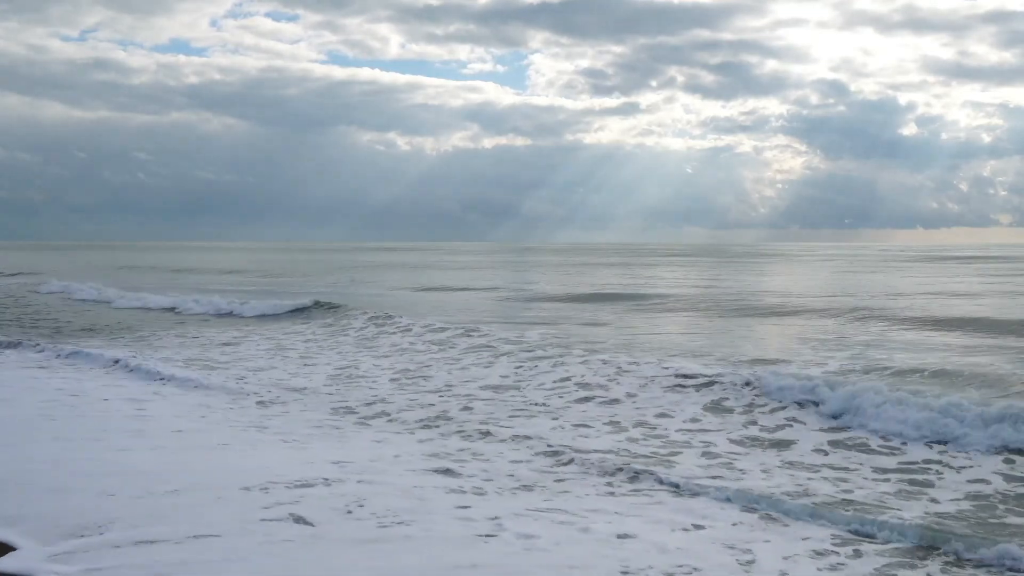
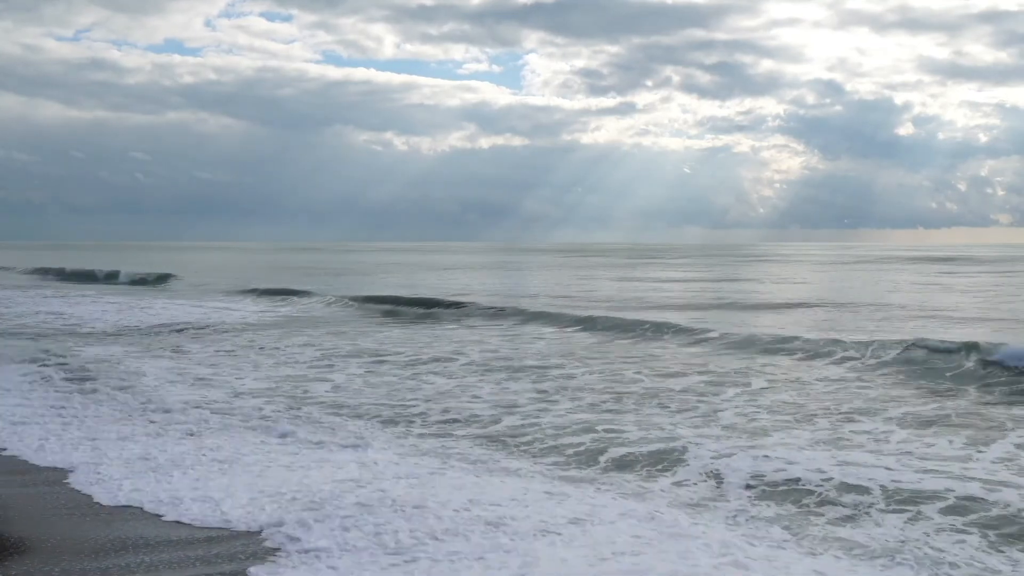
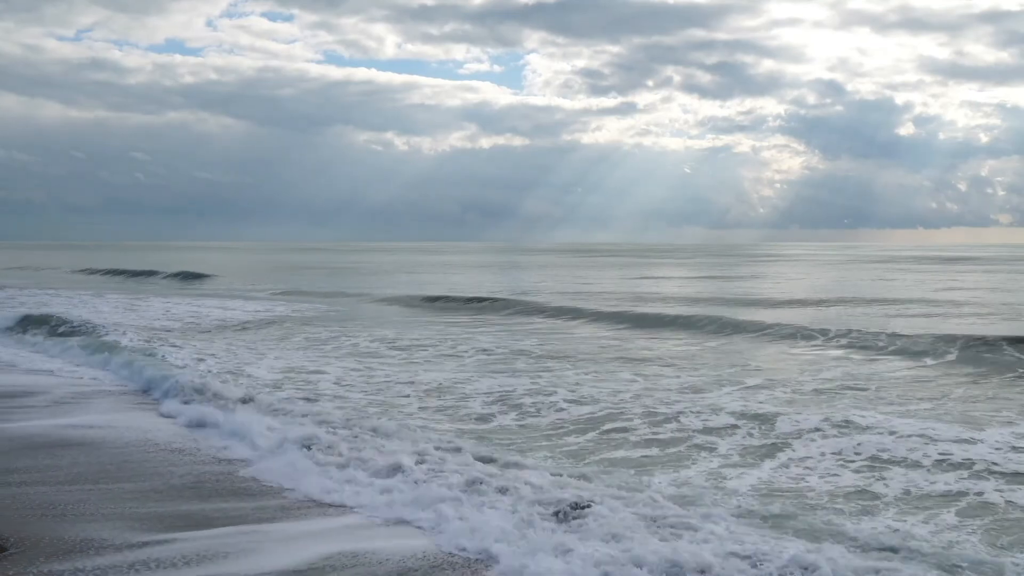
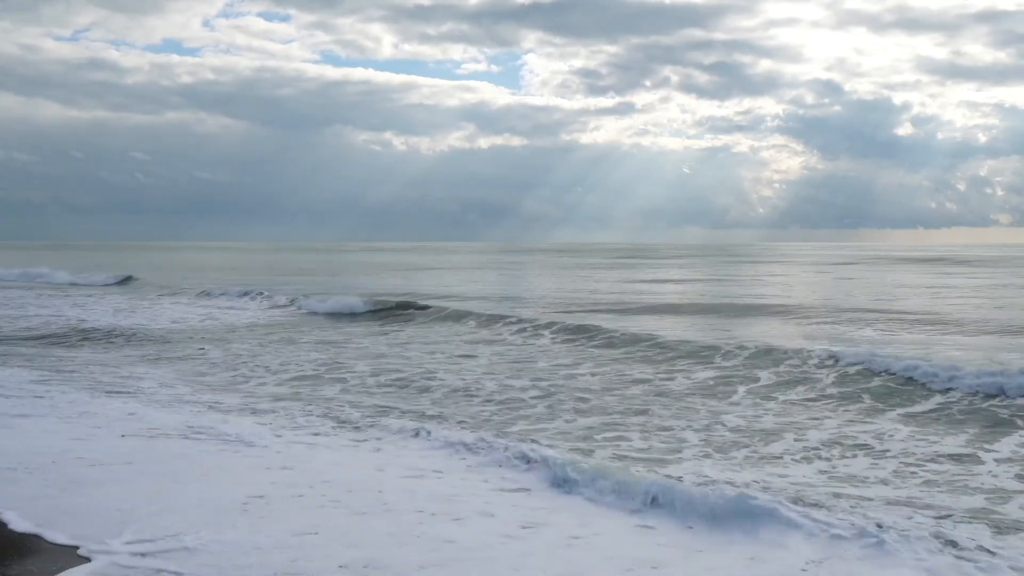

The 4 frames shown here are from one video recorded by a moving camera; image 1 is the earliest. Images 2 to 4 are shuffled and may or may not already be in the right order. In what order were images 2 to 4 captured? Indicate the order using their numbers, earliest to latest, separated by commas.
3, 2, 4
